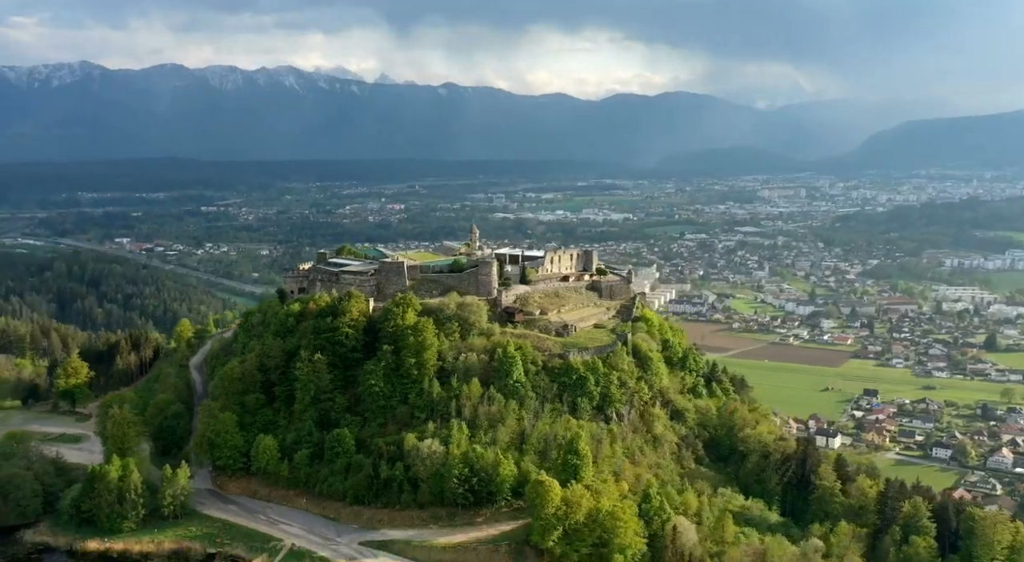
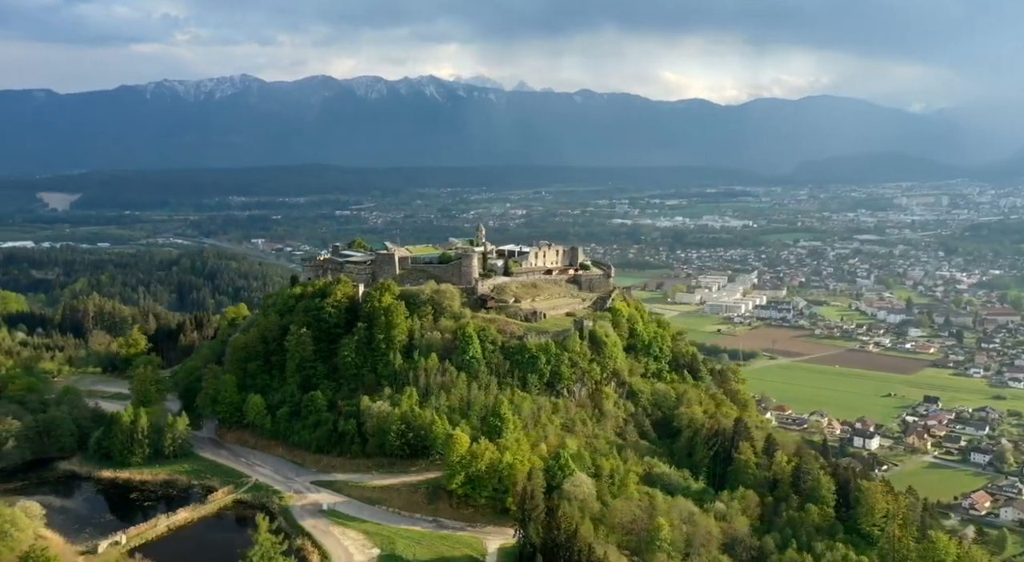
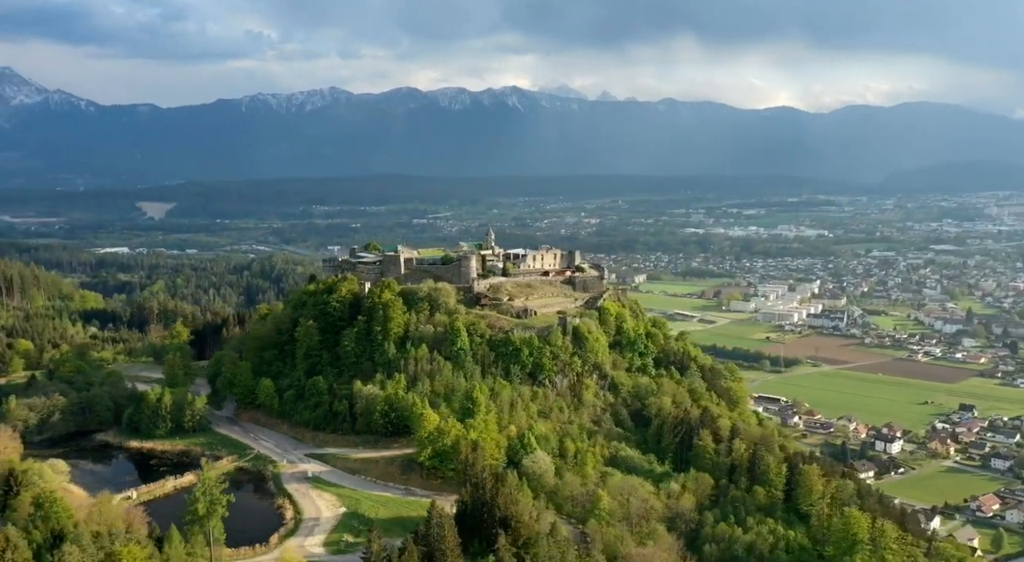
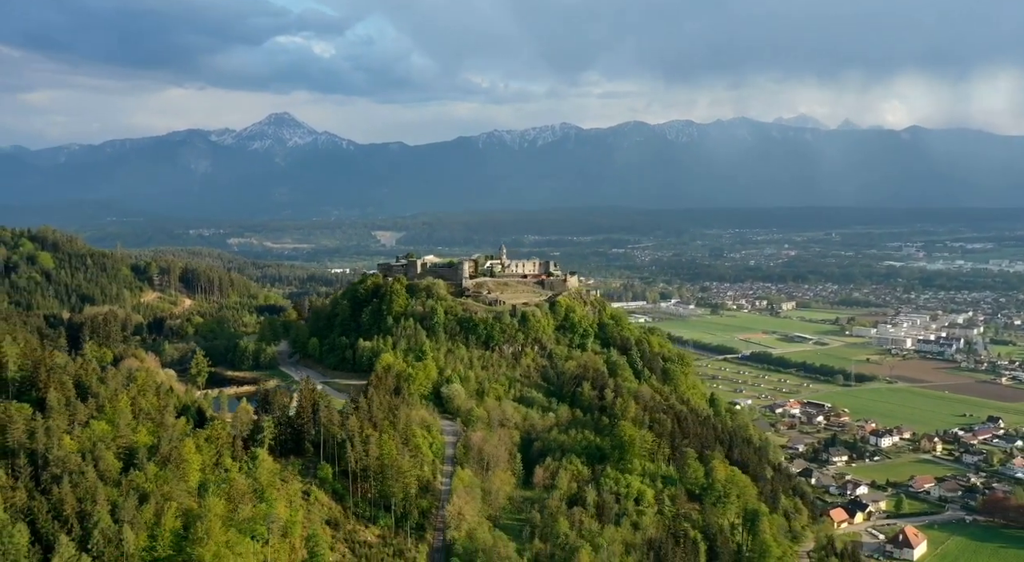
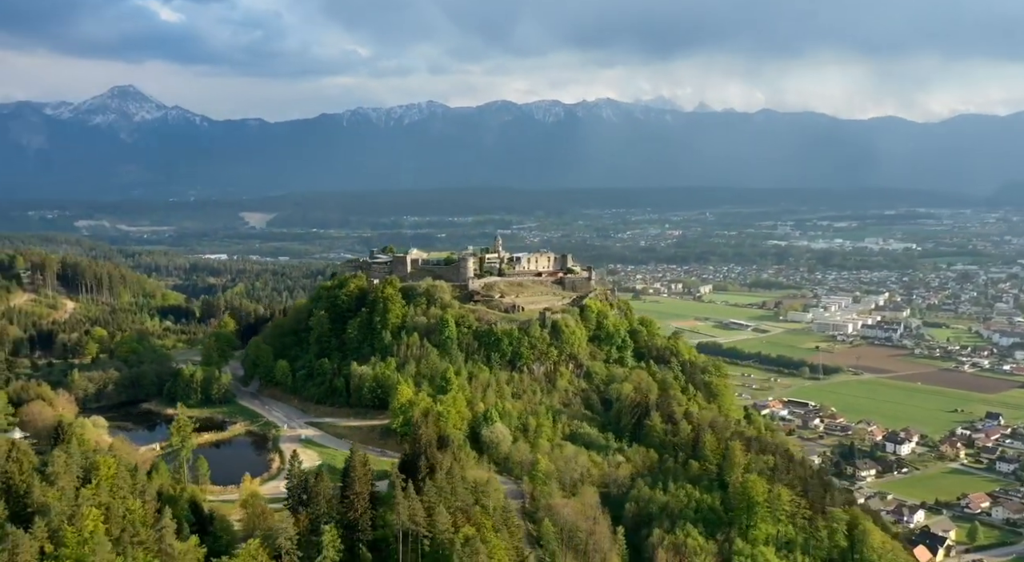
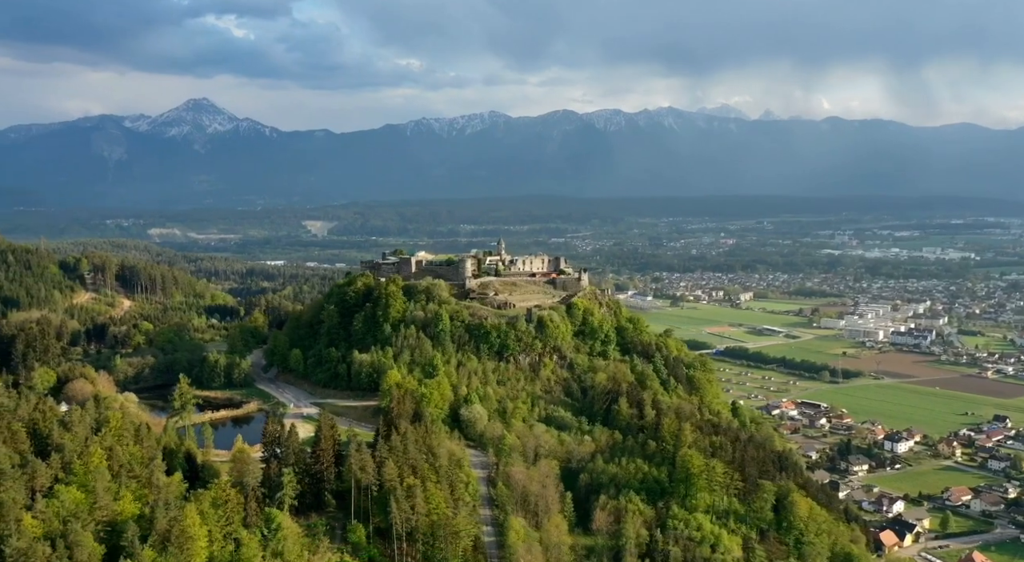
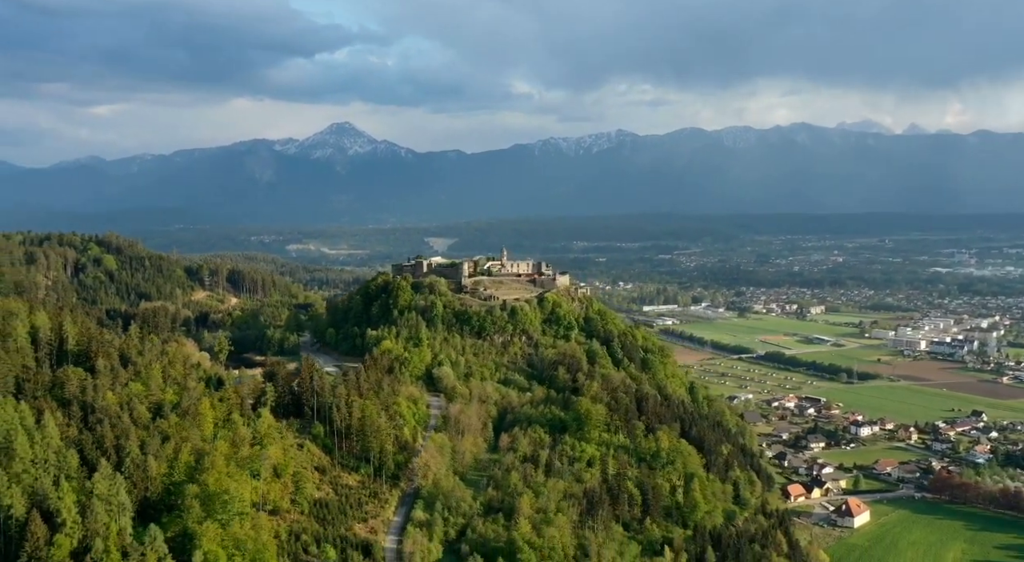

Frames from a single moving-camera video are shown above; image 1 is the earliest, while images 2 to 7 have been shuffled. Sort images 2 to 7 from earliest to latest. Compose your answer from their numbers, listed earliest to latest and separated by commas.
2, 3, 5, 6, 4, 7
